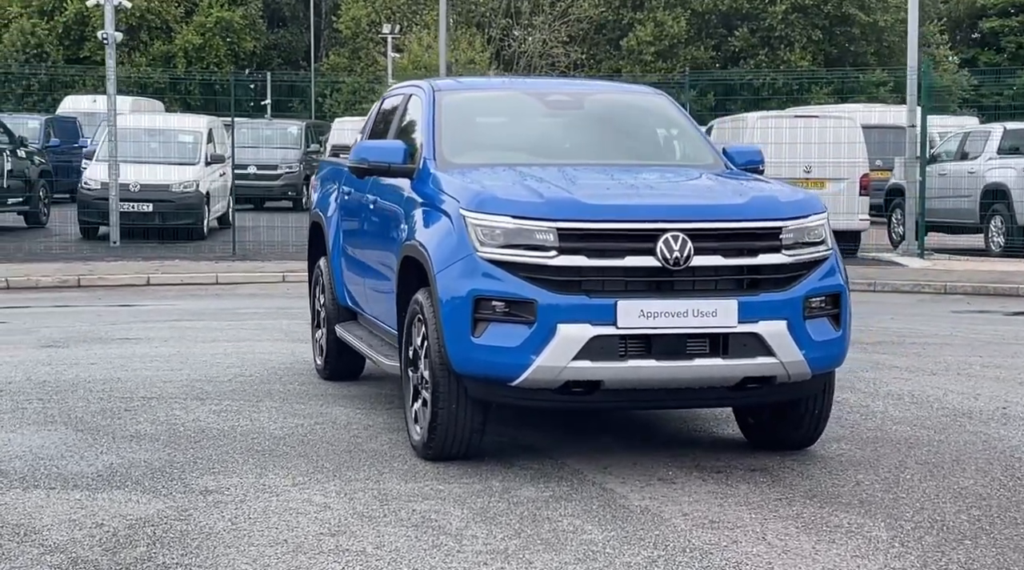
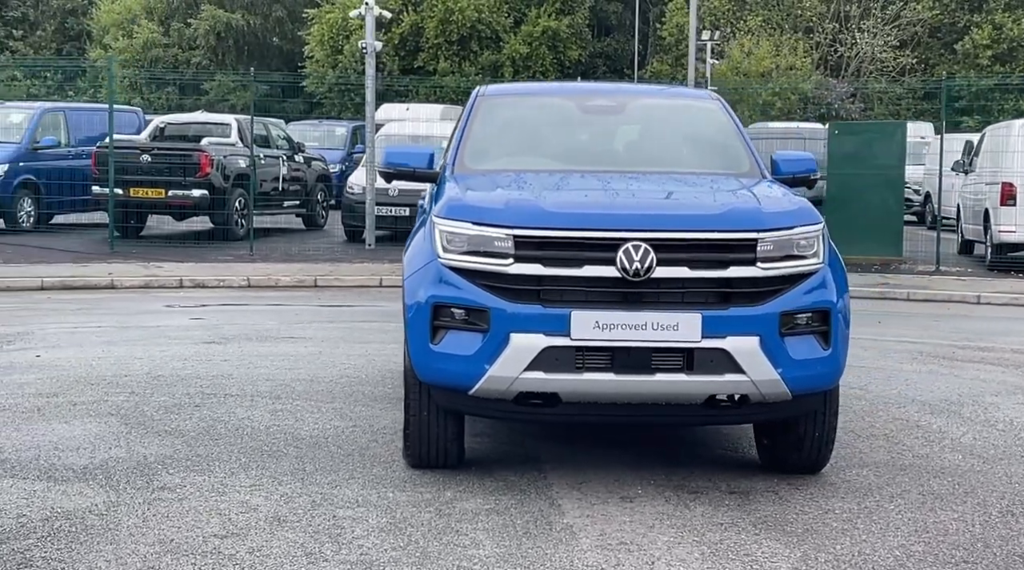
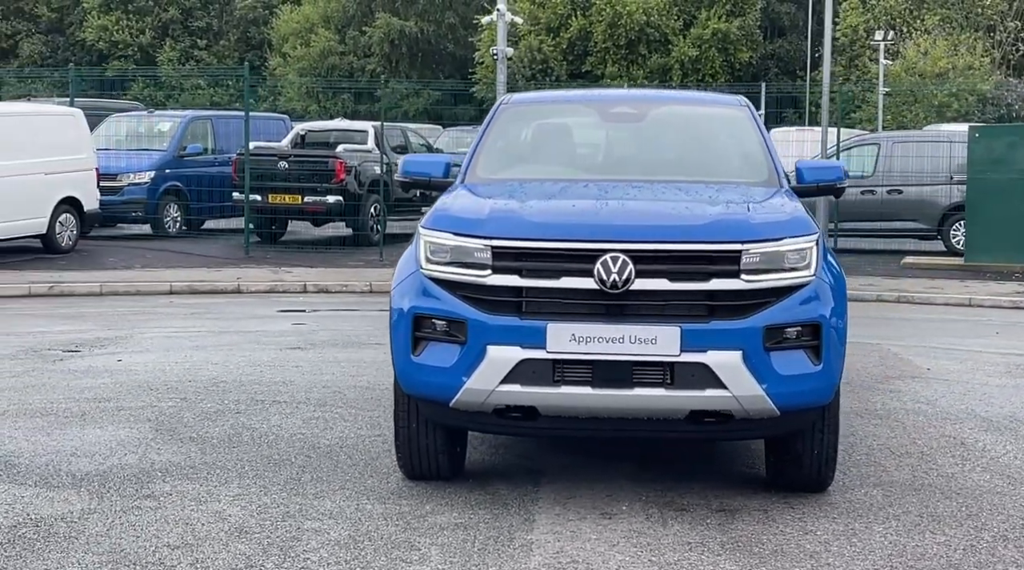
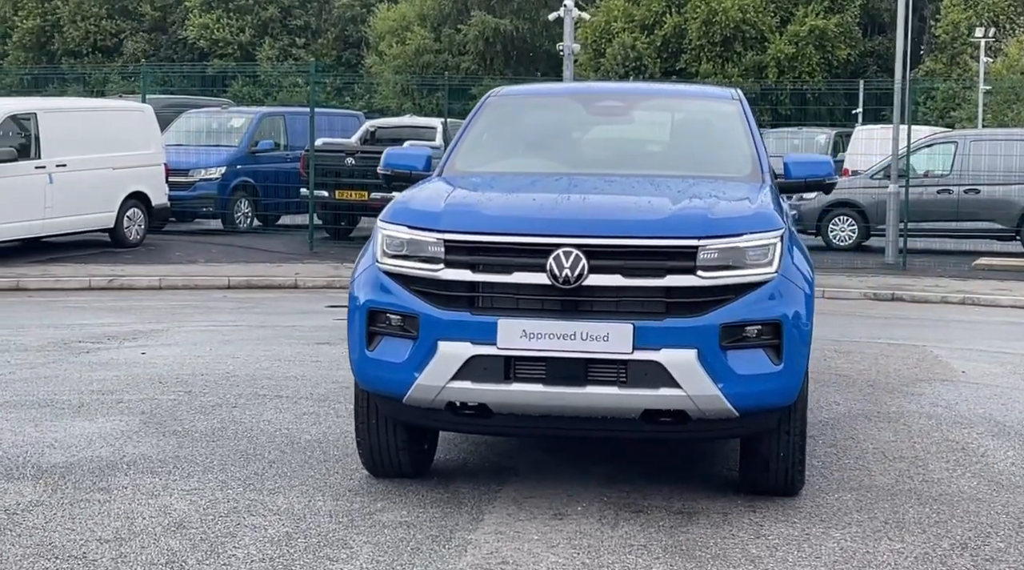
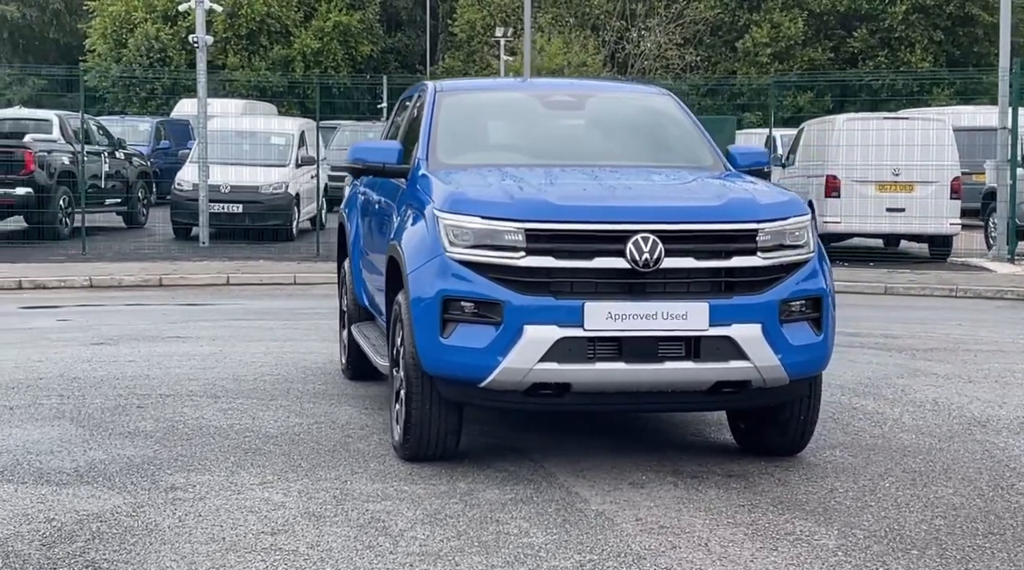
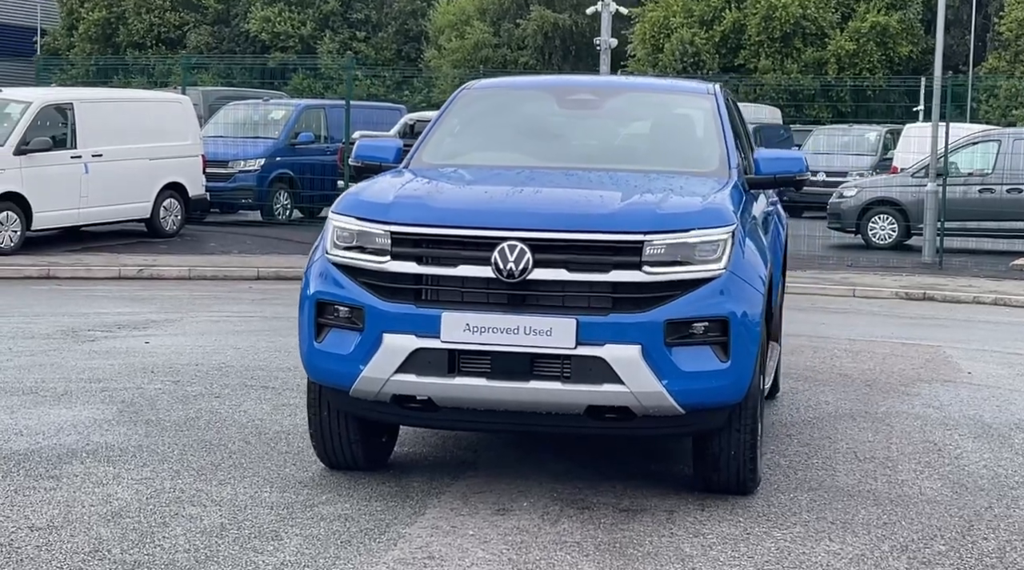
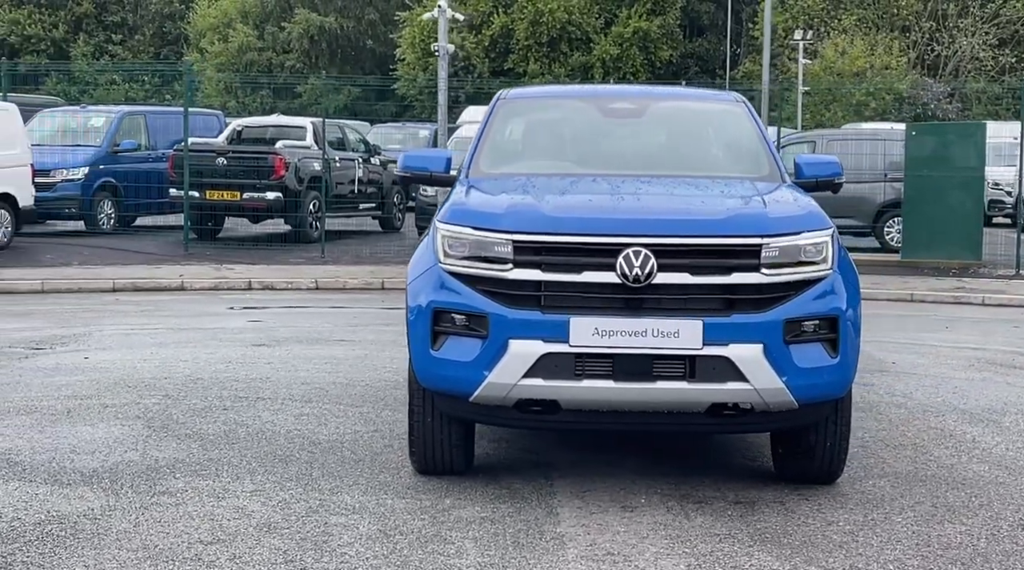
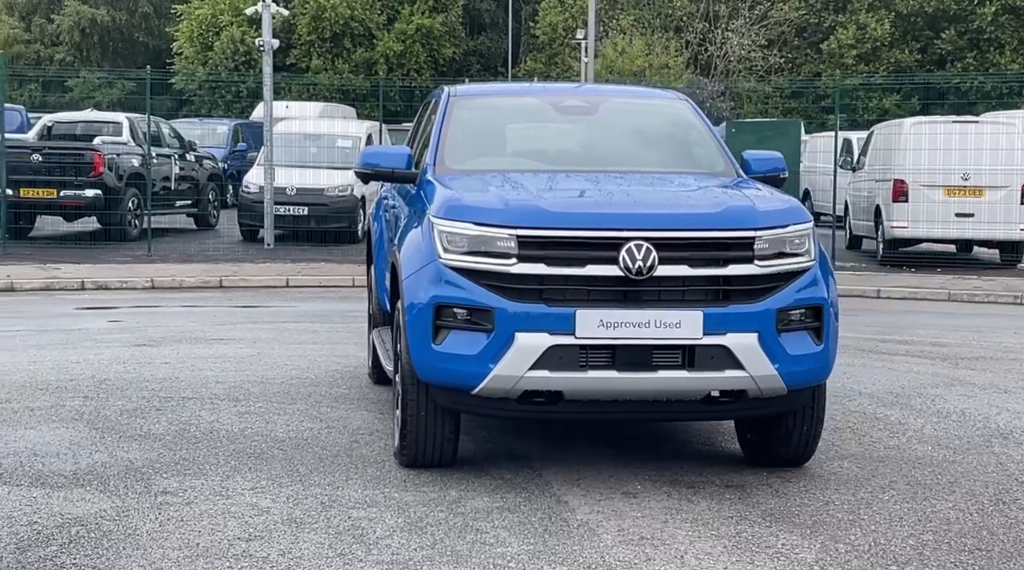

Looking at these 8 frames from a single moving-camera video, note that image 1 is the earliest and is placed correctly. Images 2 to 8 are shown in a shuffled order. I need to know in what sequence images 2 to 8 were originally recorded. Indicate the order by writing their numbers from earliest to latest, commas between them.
5, 8, 2, 7, 3, 4, 6
